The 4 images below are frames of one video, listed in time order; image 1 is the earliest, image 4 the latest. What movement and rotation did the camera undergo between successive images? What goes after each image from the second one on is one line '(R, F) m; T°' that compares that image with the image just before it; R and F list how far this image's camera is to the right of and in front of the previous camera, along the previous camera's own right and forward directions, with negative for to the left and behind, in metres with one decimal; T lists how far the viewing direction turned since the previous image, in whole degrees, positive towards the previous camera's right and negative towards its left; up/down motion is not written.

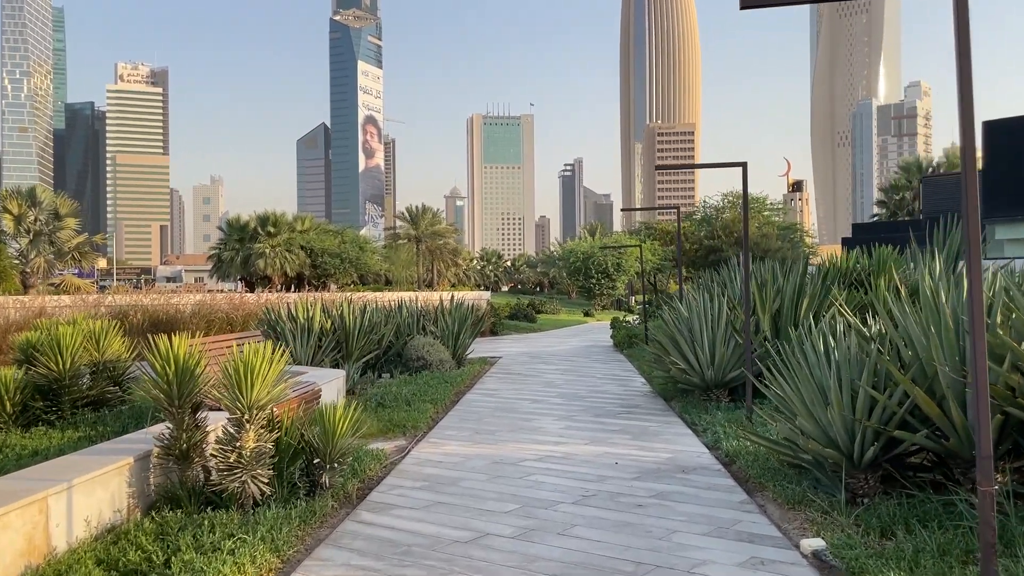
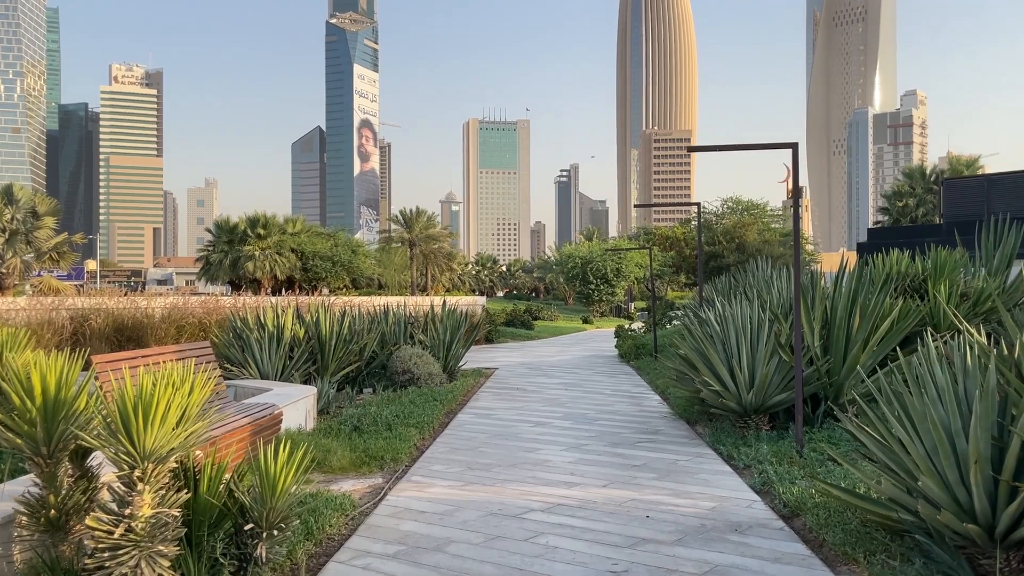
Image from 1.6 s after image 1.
(-0.1, +1.4) m; 0°
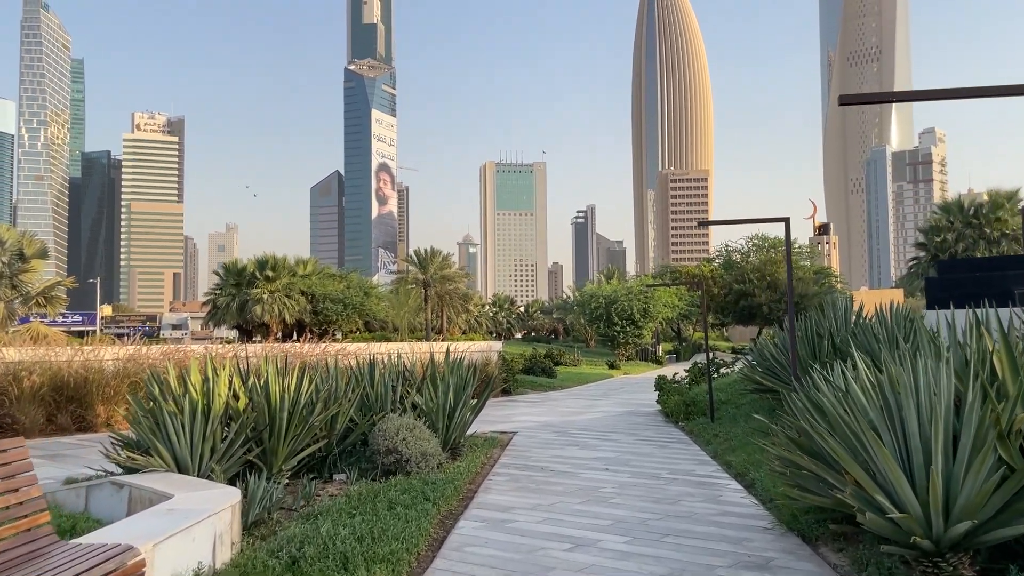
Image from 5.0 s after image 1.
(0.0, +2.8) m; -1°
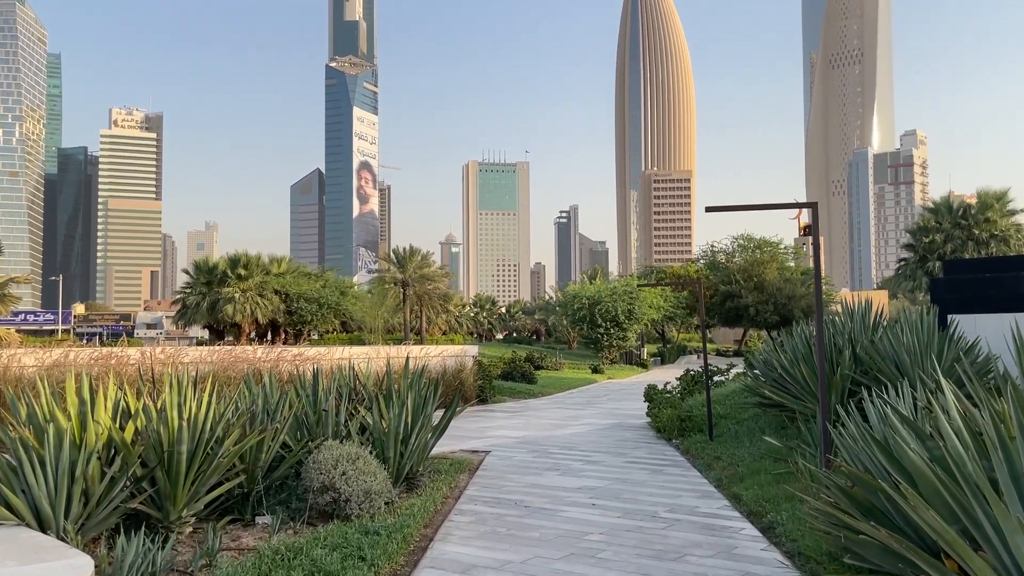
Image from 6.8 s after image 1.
(+0.1, +1.5) m; +1°
